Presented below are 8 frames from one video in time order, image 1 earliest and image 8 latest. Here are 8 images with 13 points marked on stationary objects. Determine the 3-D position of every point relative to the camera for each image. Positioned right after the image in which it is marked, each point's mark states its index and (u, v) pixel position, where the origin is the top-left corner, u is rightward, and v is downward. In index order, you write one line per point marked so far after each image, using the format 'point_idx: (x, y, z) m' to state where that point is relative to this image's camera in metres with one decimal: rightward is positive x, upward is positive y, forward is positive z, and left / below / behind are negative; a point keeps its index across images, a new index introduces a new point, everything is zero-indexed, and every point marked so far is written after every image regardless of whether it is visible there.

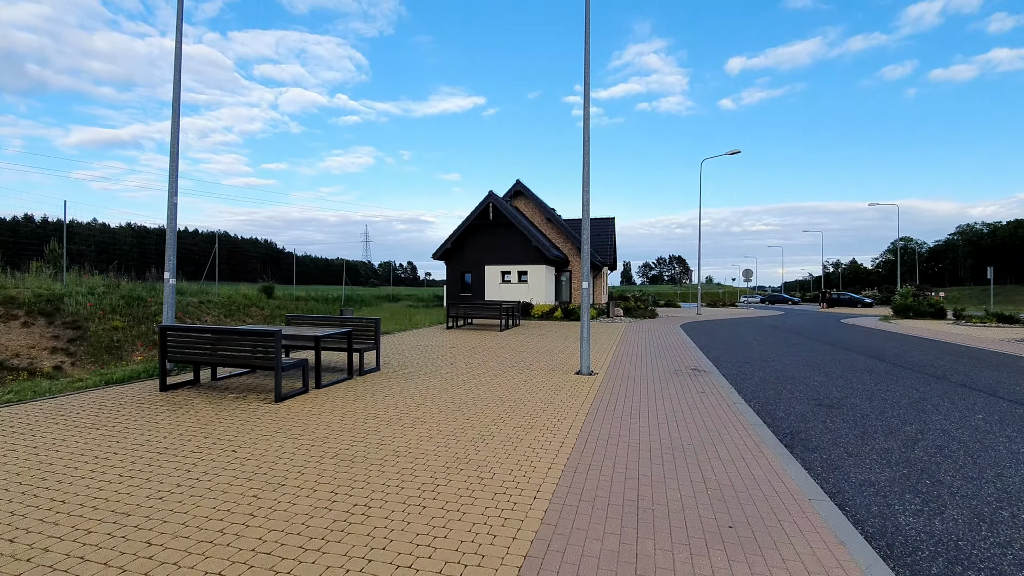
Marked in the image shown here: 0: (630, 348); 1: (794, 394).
0: (+3.4, -1.6, +14.0) m
1: (+4.3, -1.6, +7.5) m
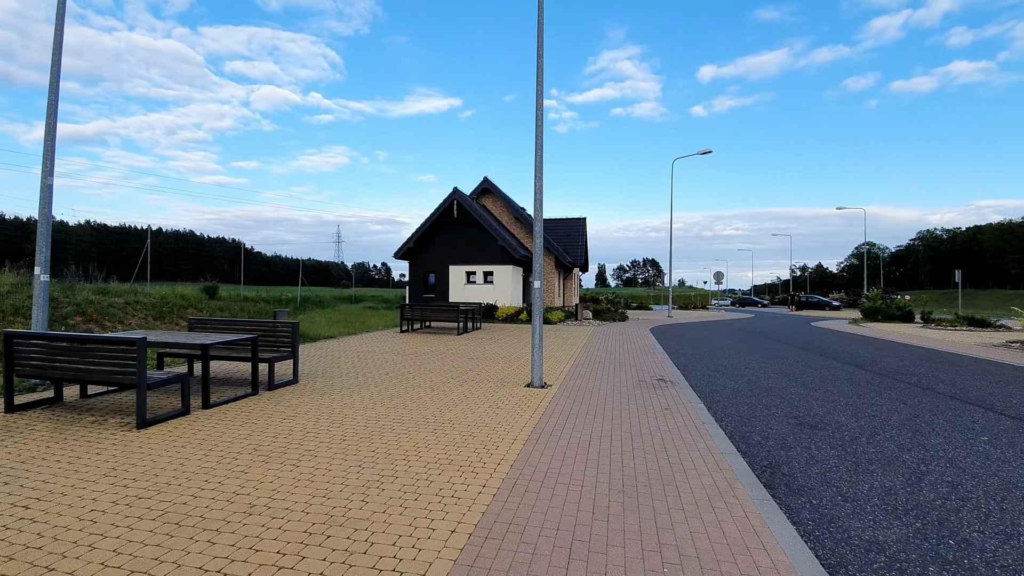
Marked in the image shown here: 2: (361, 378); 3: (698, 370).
0: (+2.2, -1.6, +13.0) m
1: (+3.4, -1.6, +6.5) m
2: (-2.9, -1.5, +9.3) m
3: (+3.7, -1.6, +9.6) m
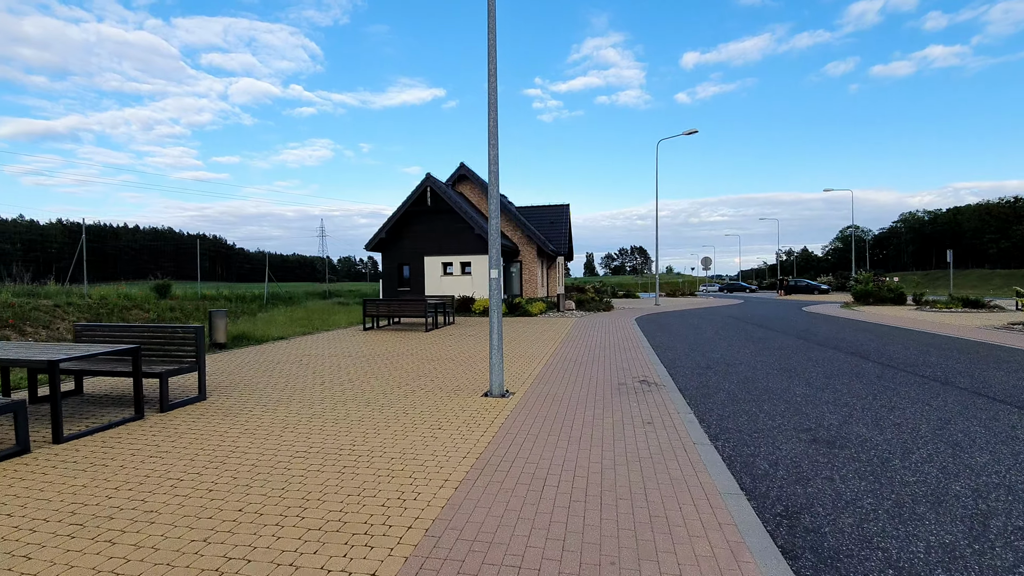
0: (+1.5, -1.3, +11.7) m
1: (+2.8, -1.4, +5.3) m
2: (-3.5, -1.5, +8.0) m
3: (+3.0, -1.4, +8.4) m
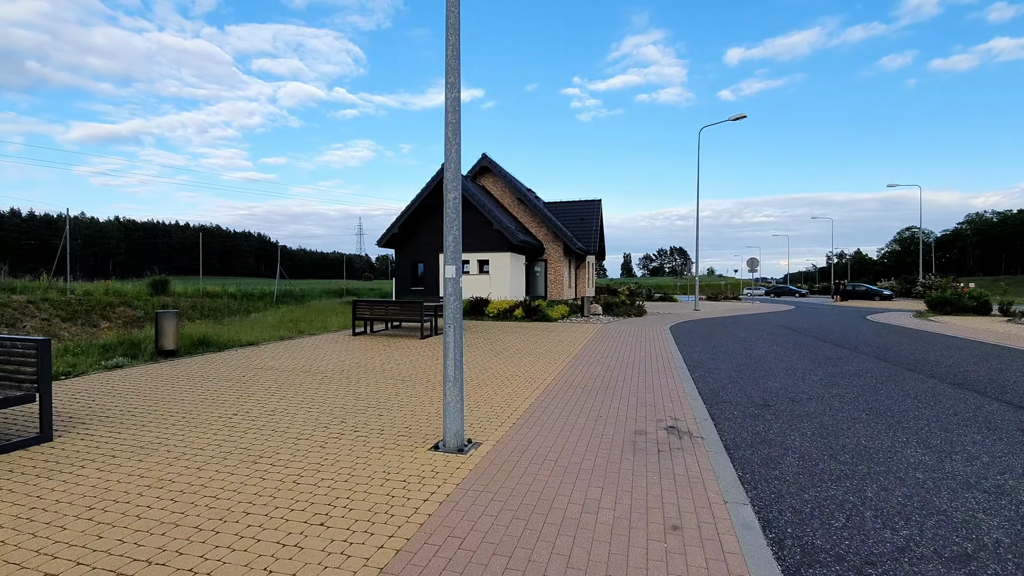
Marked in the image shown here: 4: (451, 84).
0: (+1.5, -1.4, +9.5) m
1: (+2.4, -1.5, +3.0) m
2: (-3.8, -1.5, +6.1) m
3: (+2.8, -1.4, +6.1) m
4: (-0.5, +1.9, +4.7) m
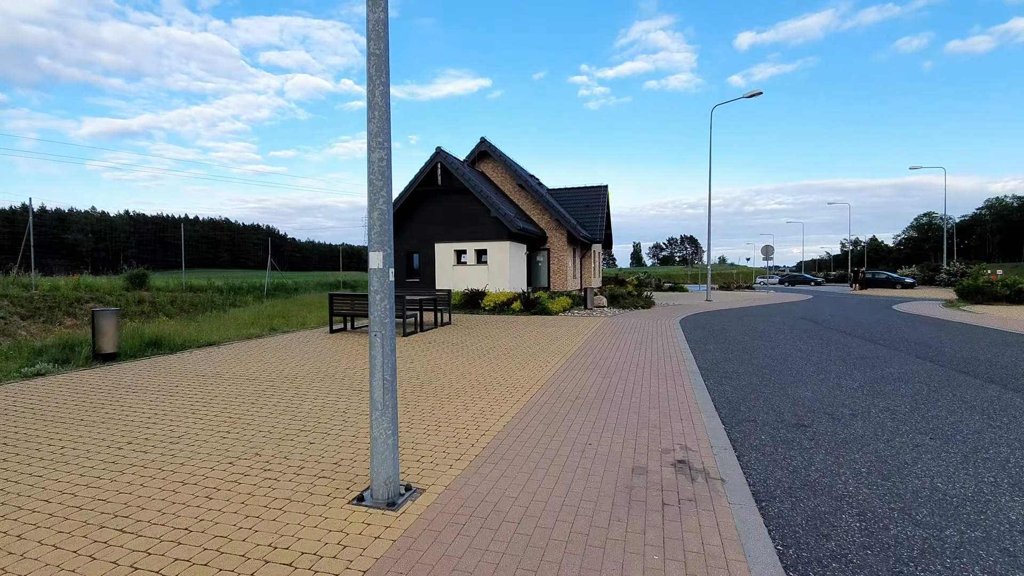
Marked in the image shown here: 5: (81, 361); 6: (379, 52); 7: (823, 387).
0: (+1.2, -1.3, +8.3) m
1: (+2.0, -1.5, +1.8) m
2: (-4.1, -1.4, +5.0) m
3: (+2.5, -1.4, +4.9) m
4: (-0.9, +2.0, +3.5) m
5: (-7.0, -1.2, +8.0) m
6: (-0.9, +1.6, +3.4) m
7: (+4.1, -1.3, +6.6) m
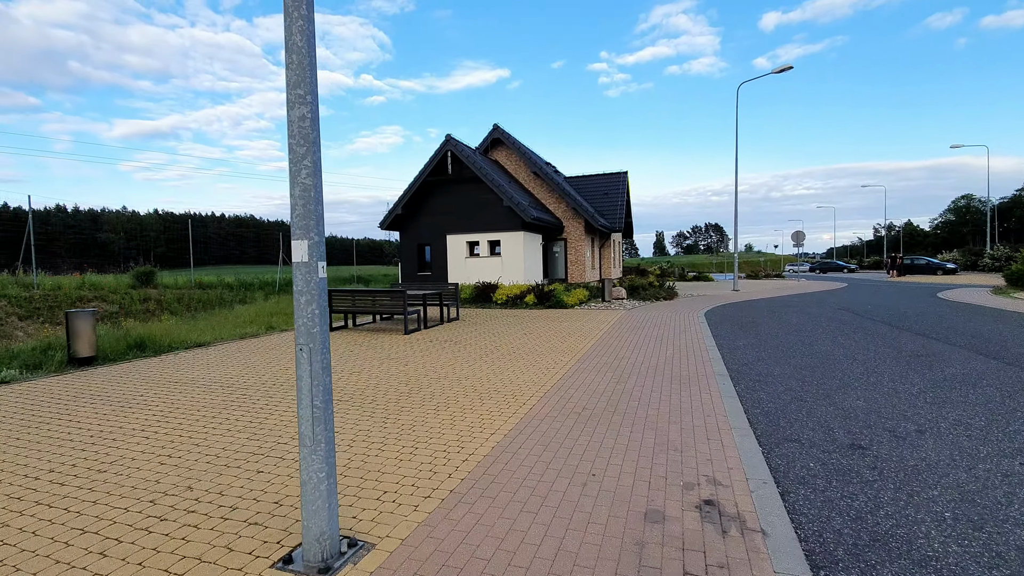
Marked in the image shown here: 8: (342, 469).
0: (+1.3, -1.1, +7.4) m
1: (+1.8, -1.5, +0.9) m
2: (-4.1, -1.4, +4.4) m
3: (+2.4, -1.3, +3.9) m
4: (-1.1, +2.0, +2.7) m
5: (-6.9, -1.2, +7.5) m
6: (-1.1, +1.6, +2.6) m
7: (+4.1, -1.2, +5.6) m
8: (-1.3, -1.4, +3.9) m
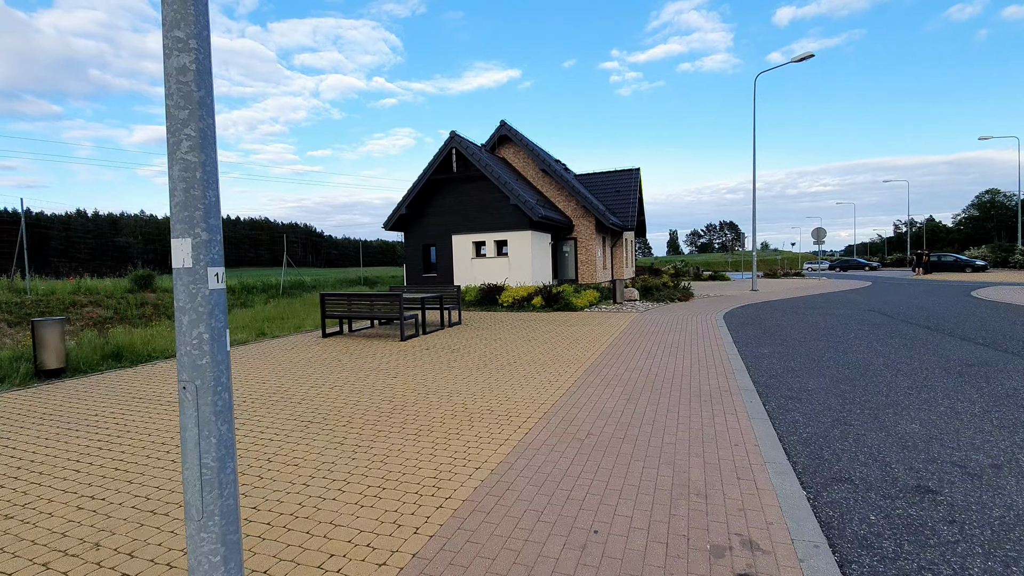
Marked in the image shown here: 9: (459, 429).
0: (+1.3, -1.2, +6.7) m
1: (+1.6, -1.5, +0.1) m
2: (-4.2, -1.5, +3.8) m
3: (+2.3, -1.3, +3.2) m
4: (-1.2, +1.9, +2.0) m
5: (-6.9, -1.3, +7.0) m
6: (-1.2, +1.5, +1.9) m
7: (+4.0, -1.2, +4.7) m
8: (-1.4, -1.5, +3.2) m
9: (-0.5, -1.3, +4.6) m
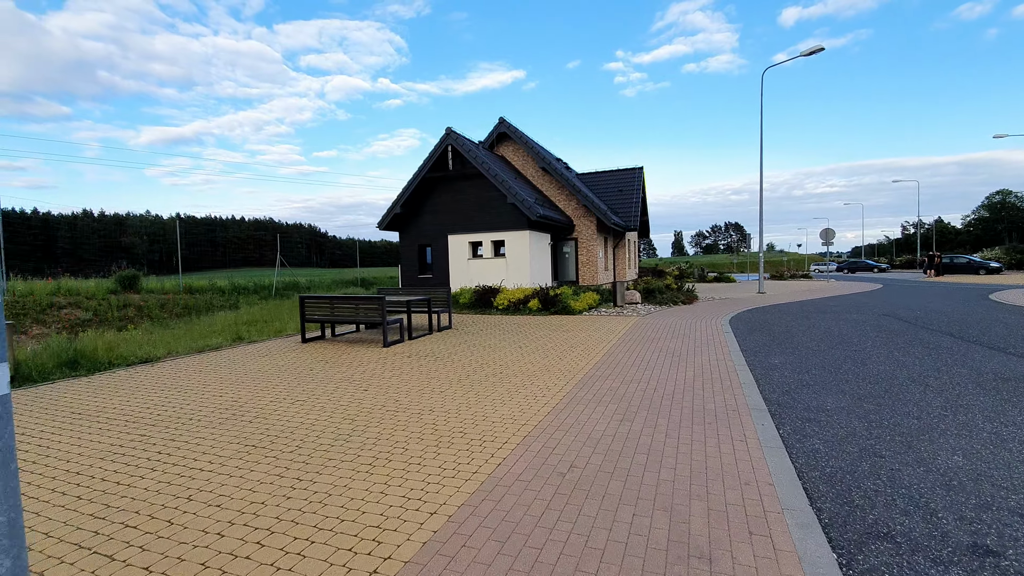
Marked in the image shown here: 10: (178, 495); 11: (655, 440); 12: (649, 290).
0: (+1.1, -1.2, +6.0) m
1: (+1.4, -1.6, -0.5) m
2: (-4.5, -1.5, +3.2) m
3: (+2.1, -1.4, +2.5) m
4: (-1.5, +1.9, +1.4) m
5: (-7.1, -1.3, +6.4) m
6: (-1.5, +1.5, +1.3) m
7: (+3.8, -1.2, +4.1) m
8: (-1.6, -1.5, +2.6) m
9: (-0.7, -1.4, +4.0) m
10: (-2.3, -1.5, +3.5) m
11: (+1.2, -1.3, +4.2) m
12: (+5.2, -0.1, +18.9) m
